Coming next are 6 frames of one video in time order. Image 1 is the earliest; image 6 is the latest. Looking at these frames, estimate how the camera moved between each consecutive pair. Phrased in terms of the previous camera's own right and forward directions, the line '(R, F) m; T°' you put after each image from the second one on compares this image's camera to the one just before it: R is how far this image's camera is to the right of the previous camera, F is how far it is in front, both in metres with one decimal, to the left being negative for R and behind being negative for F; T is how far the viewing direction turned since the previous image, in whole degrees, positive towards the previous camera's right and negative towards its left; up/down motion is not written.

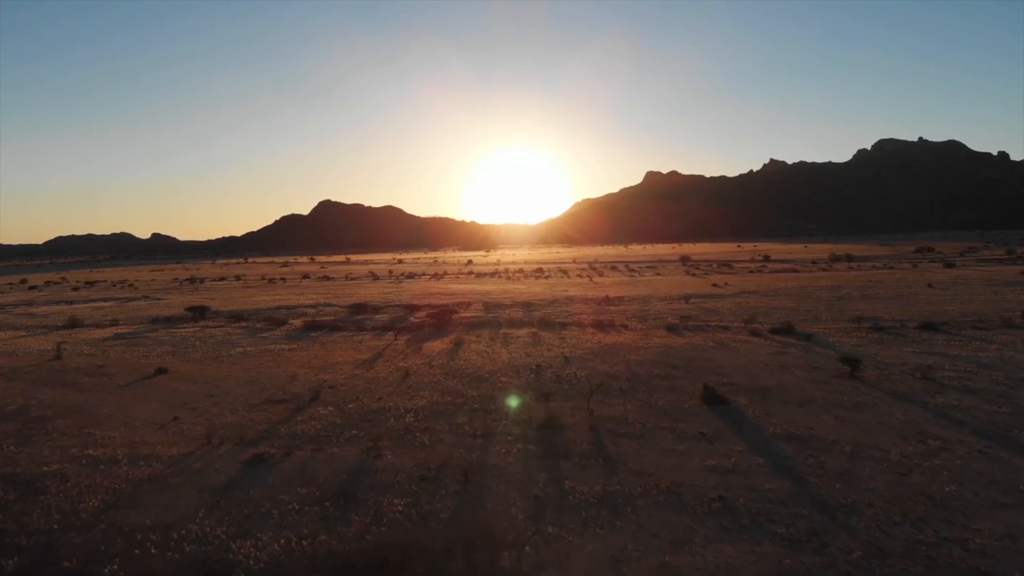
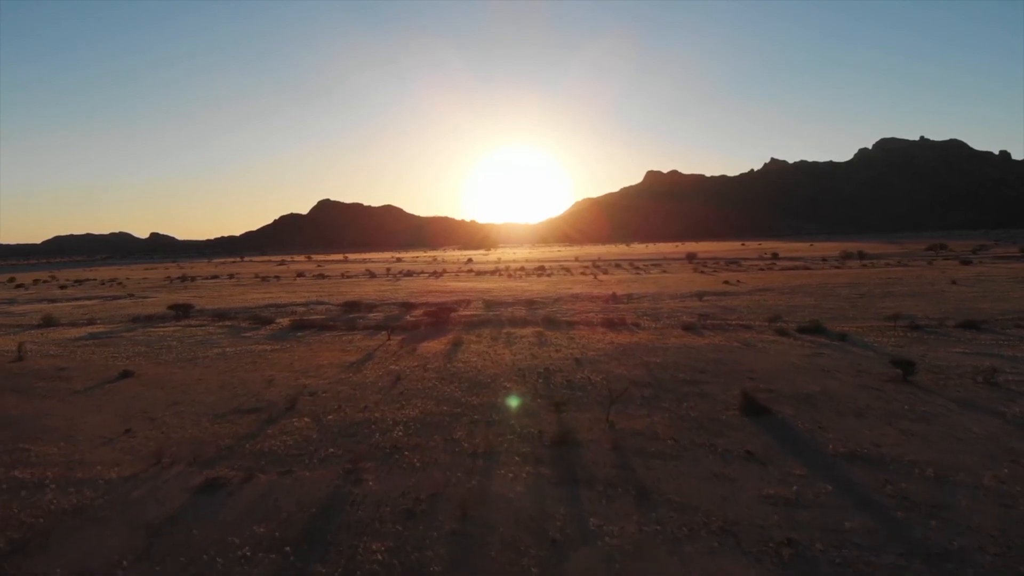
(-0.1, +2.9) m; 0°
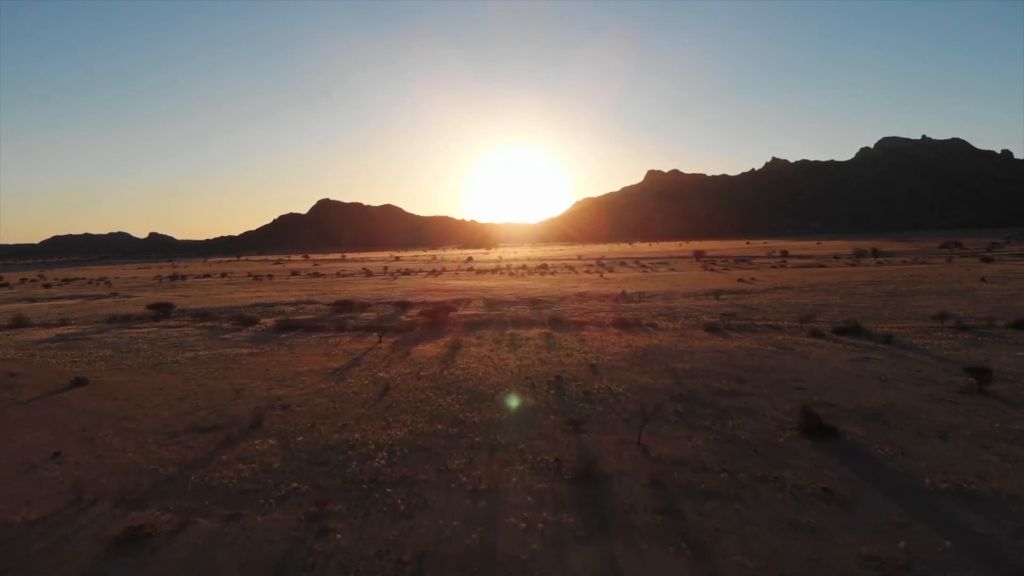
(-0.1, +3.0) m; 0°
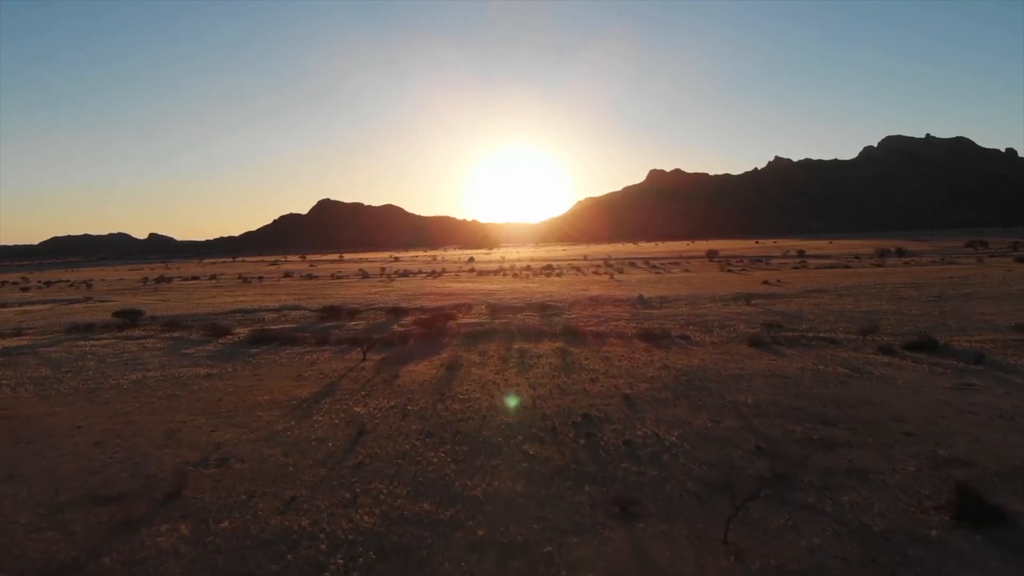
(-0.2, +4.4) m; 0°
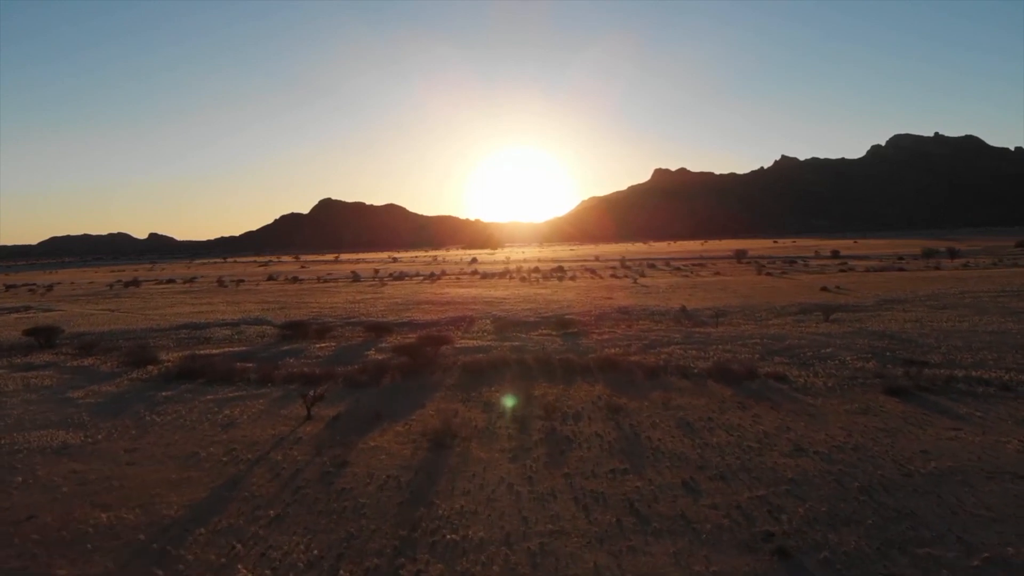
(-0.3, +8.0) m; 0°
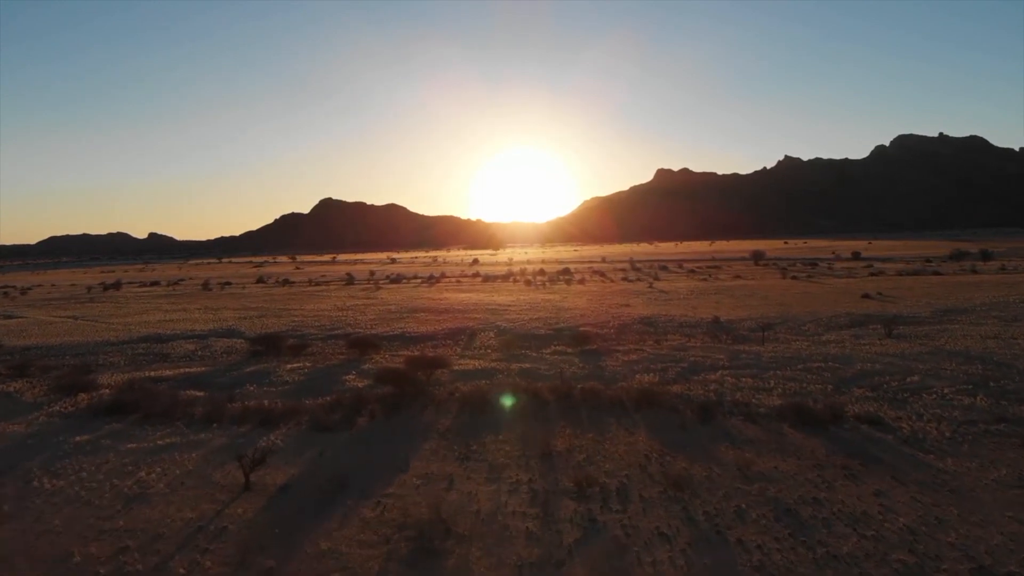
(-0.2, +4.3) m; 0°
